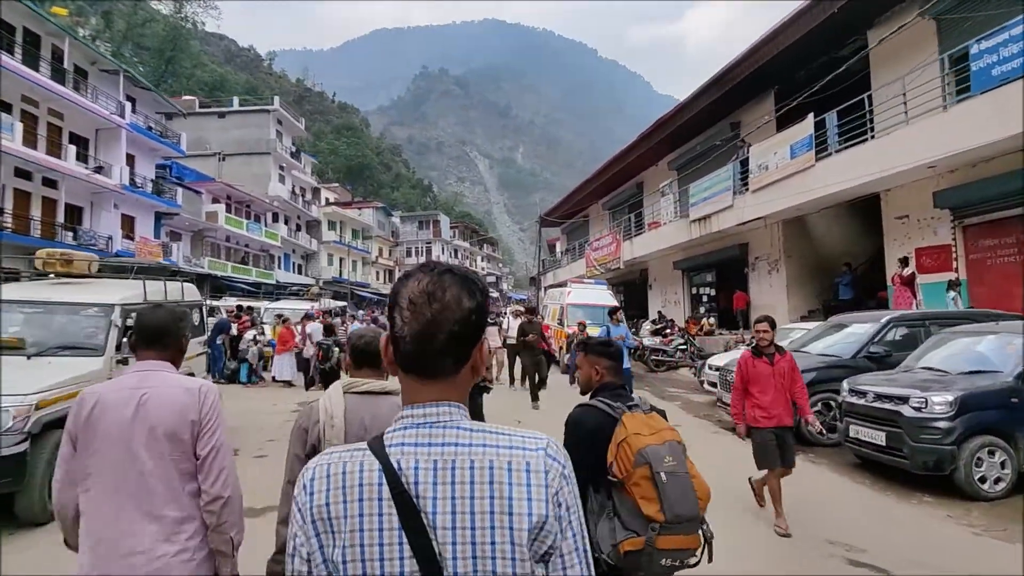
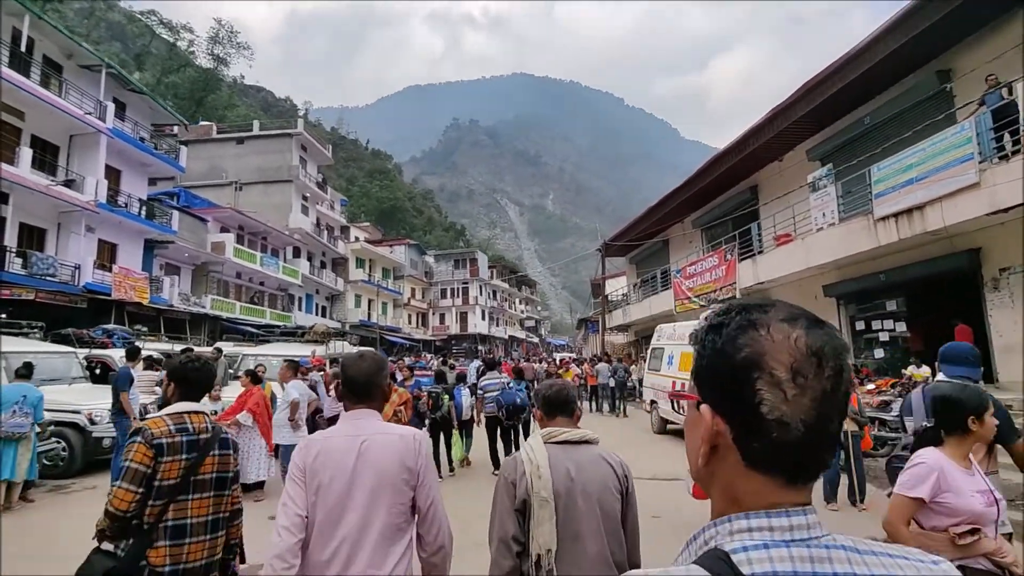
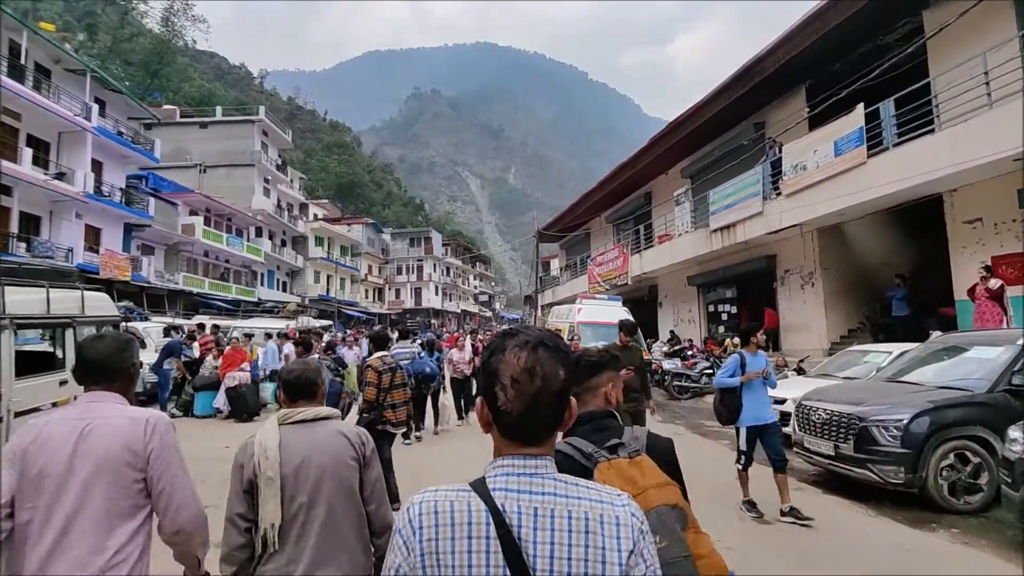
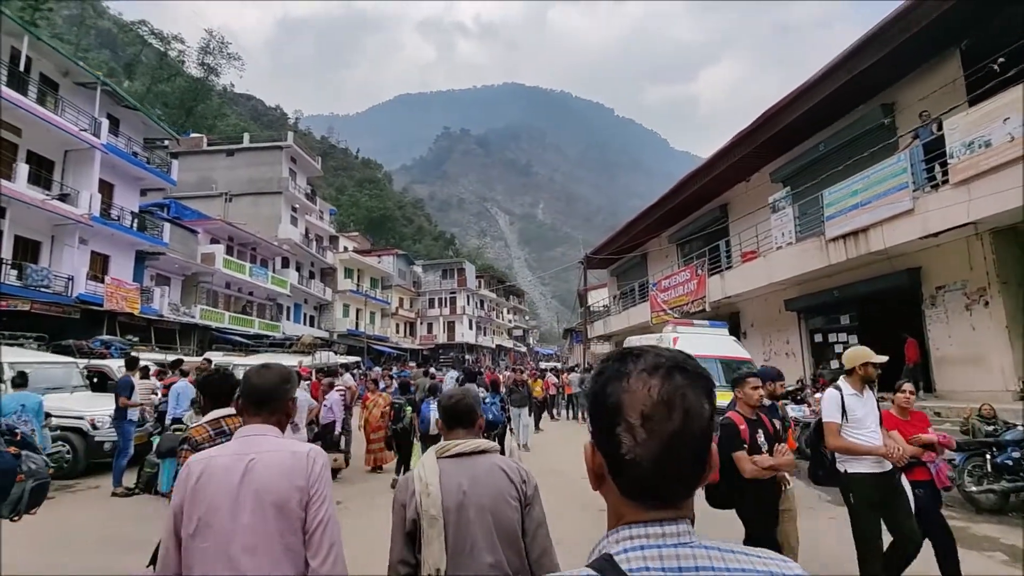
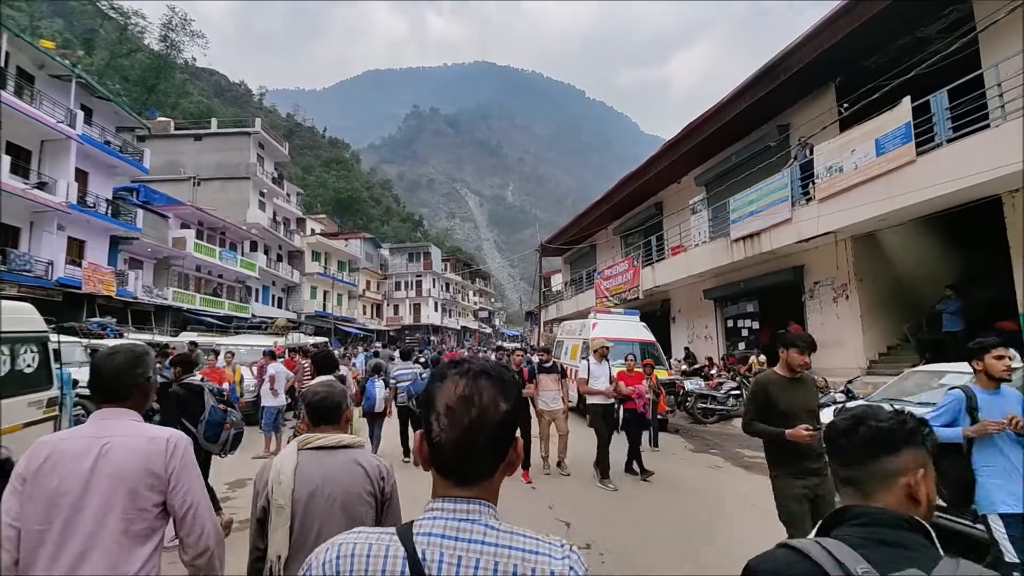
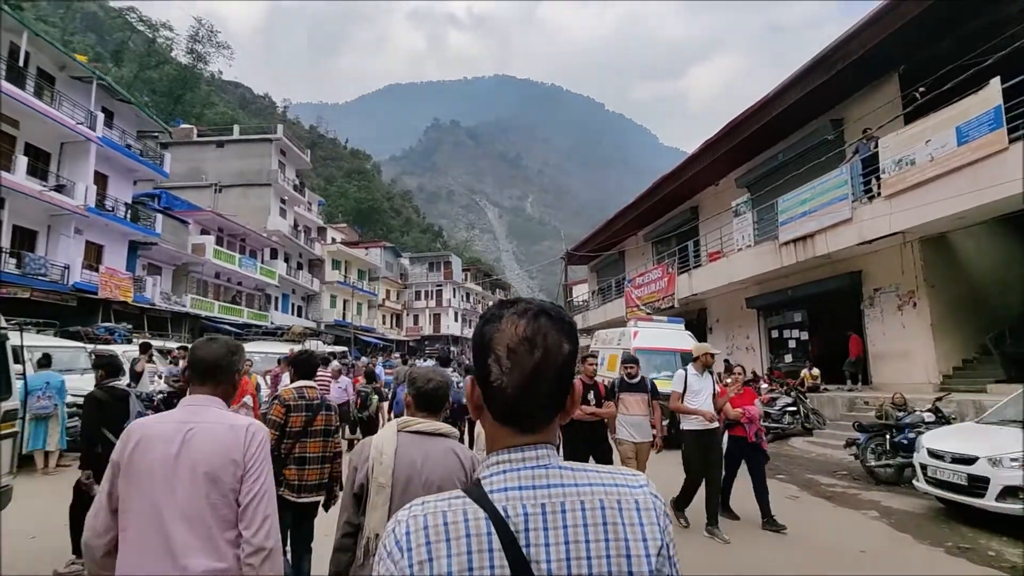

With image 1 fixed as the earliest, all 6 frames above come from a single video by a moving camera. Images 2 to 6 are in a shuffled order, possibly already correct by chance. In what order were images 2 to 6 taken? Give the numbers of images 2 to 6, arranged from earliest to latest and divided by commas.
3, 5, 6, 4, 2
